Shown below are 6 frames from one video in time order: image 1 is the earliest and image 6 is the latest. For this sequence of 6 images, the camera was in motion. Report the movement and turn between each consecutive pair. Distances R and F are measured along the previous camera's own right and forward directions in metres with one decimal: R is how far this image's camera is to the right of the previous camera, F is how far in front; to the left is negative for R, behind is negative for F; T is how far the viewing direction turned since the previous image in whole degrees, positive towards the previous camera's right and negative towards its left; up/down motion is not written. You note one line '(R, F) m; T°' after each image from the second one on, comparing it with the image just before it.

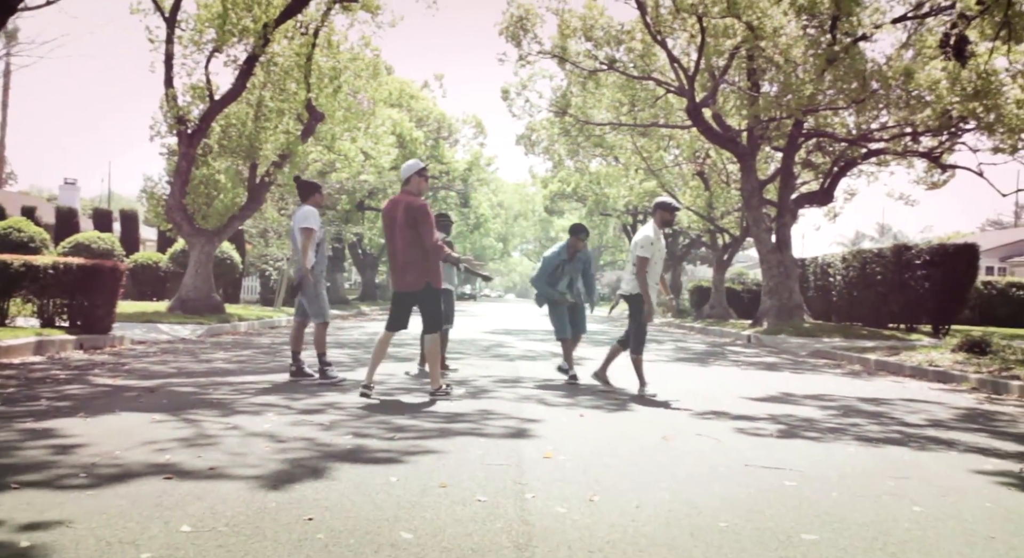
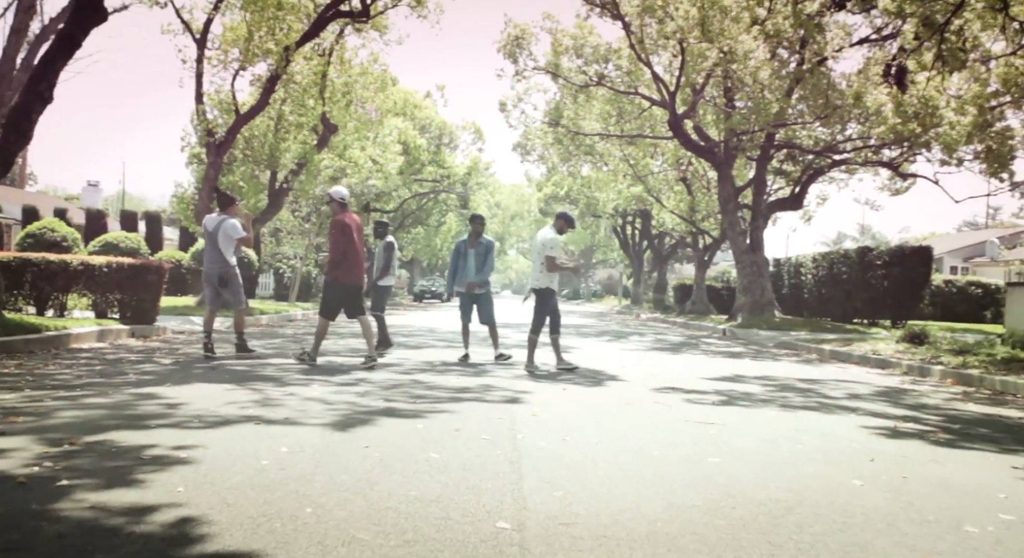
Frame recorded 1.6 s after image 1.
(0.0, -1.7) m; 0°
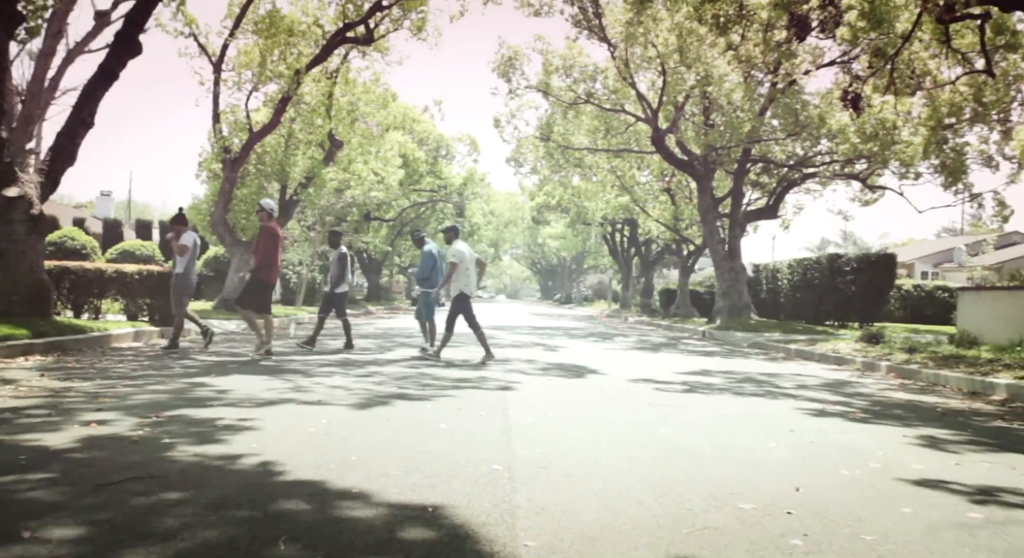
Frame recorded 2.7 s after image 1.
(0.0, -1.4) m; 0°
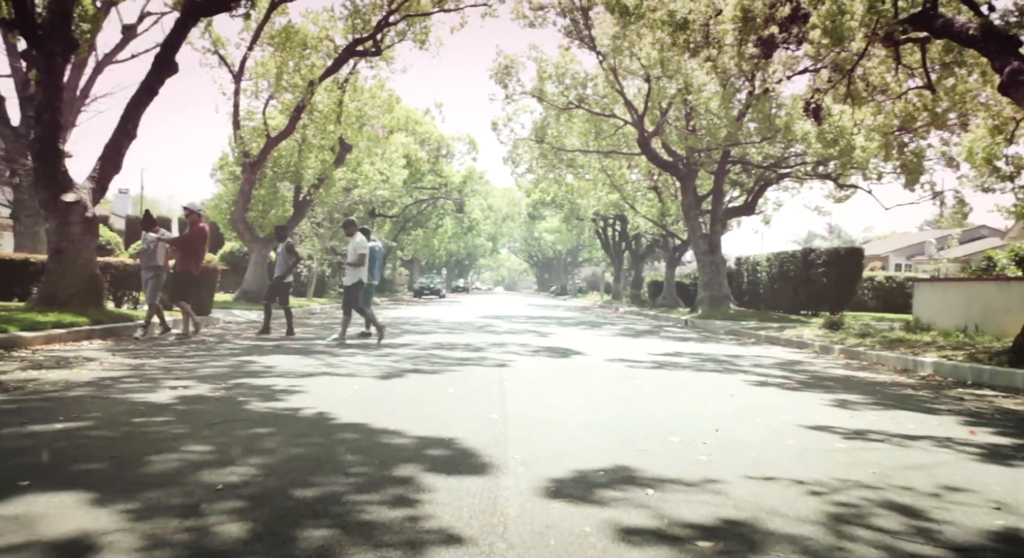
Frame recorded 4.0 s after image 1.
(0.0, -1.7) m; 0°
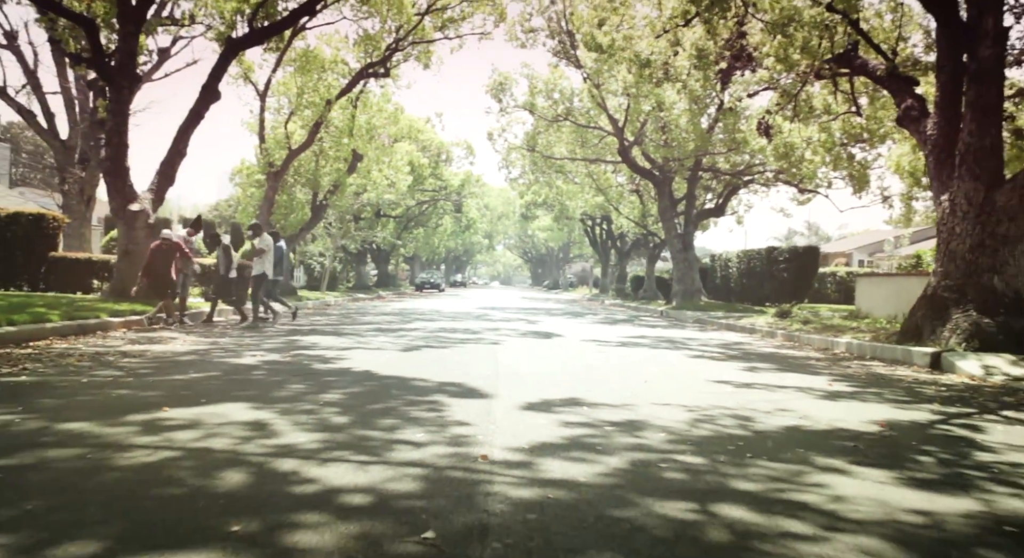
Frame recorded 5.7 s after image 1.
(+0.1, -2.7) m; 0°
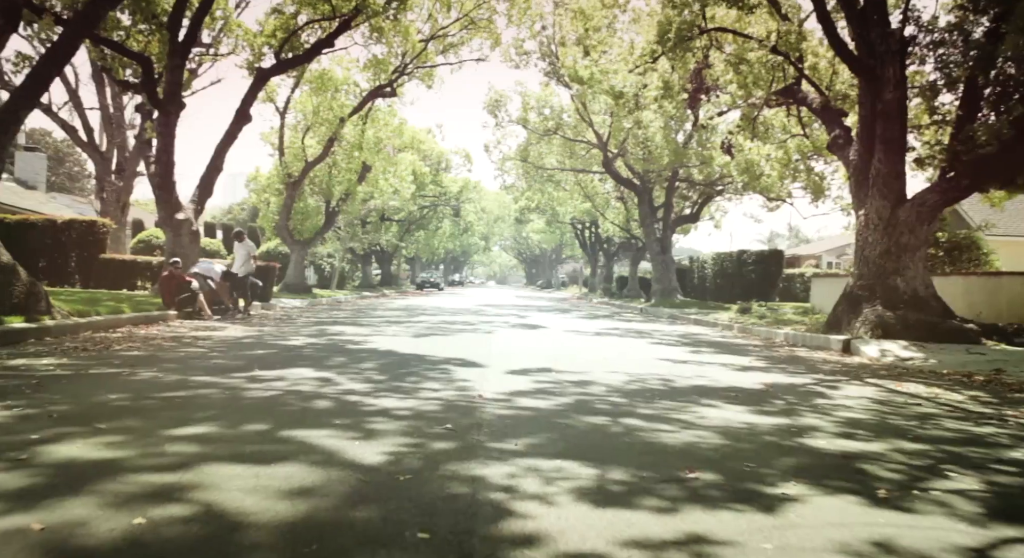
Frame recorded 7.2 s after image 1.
(+0.1, -2.6) m; 0°
